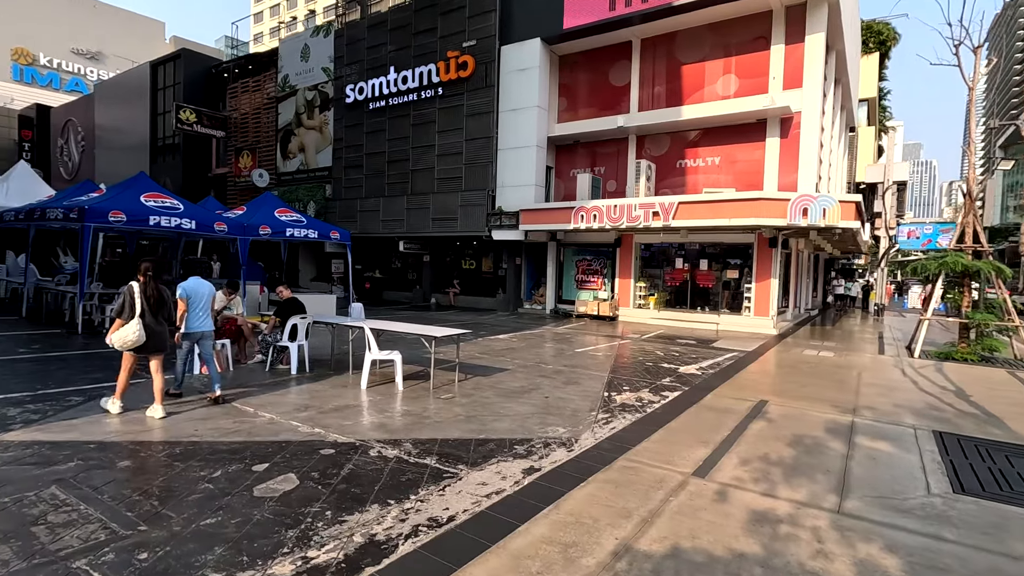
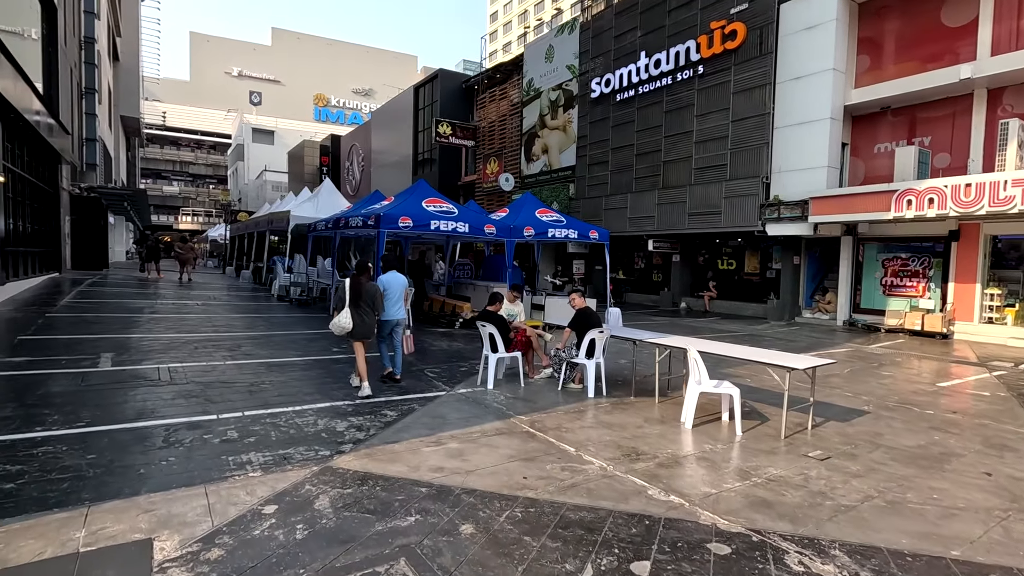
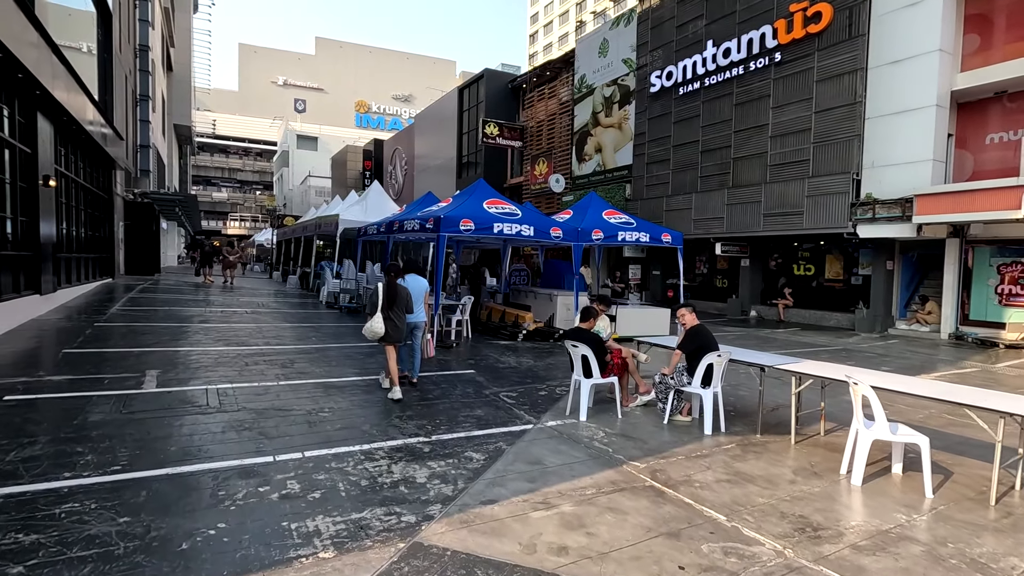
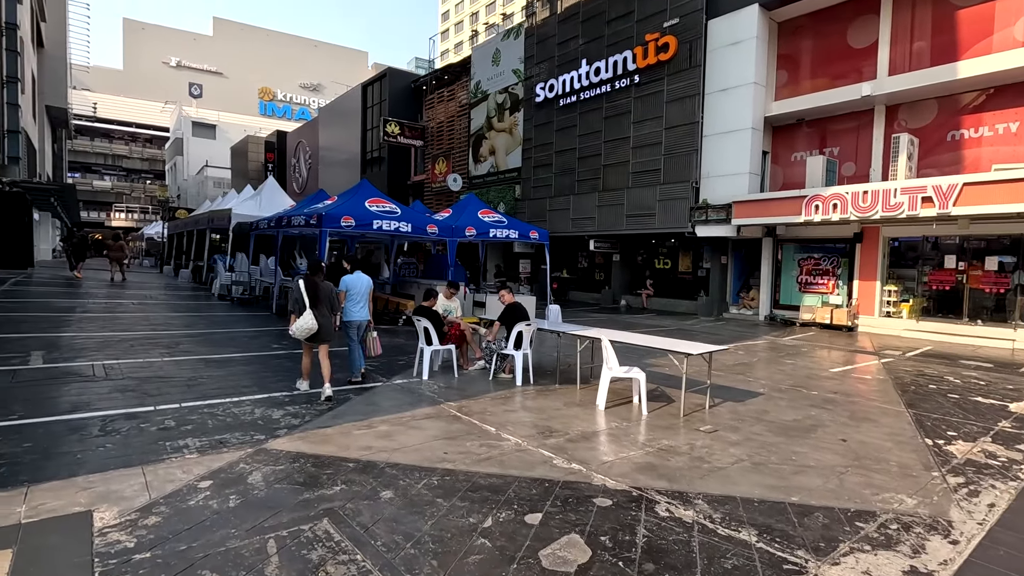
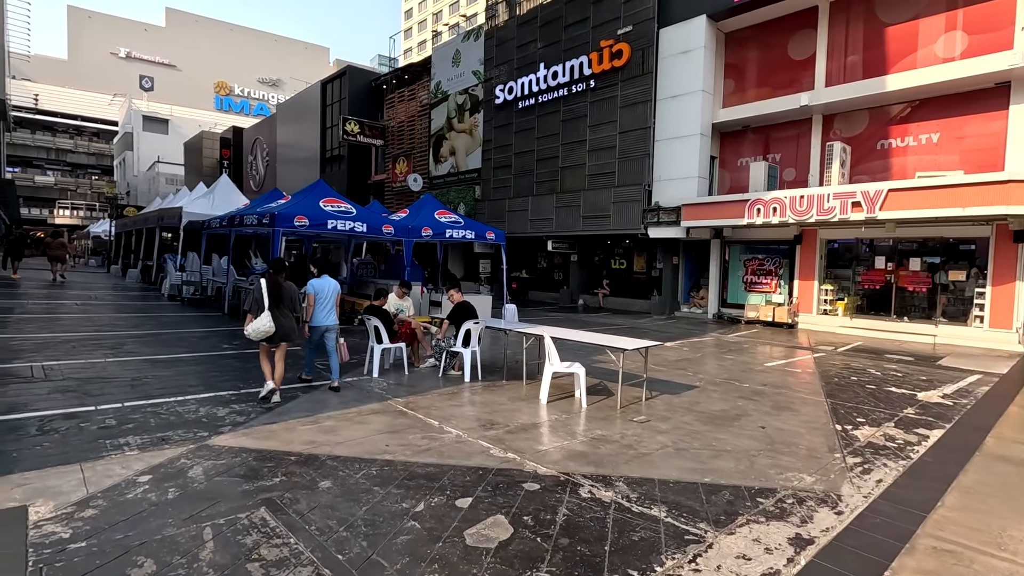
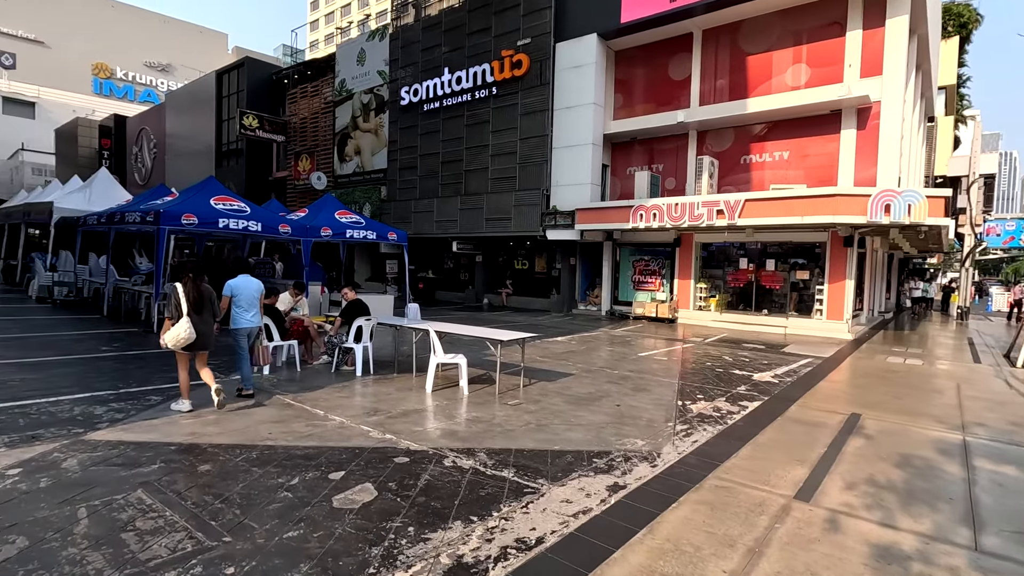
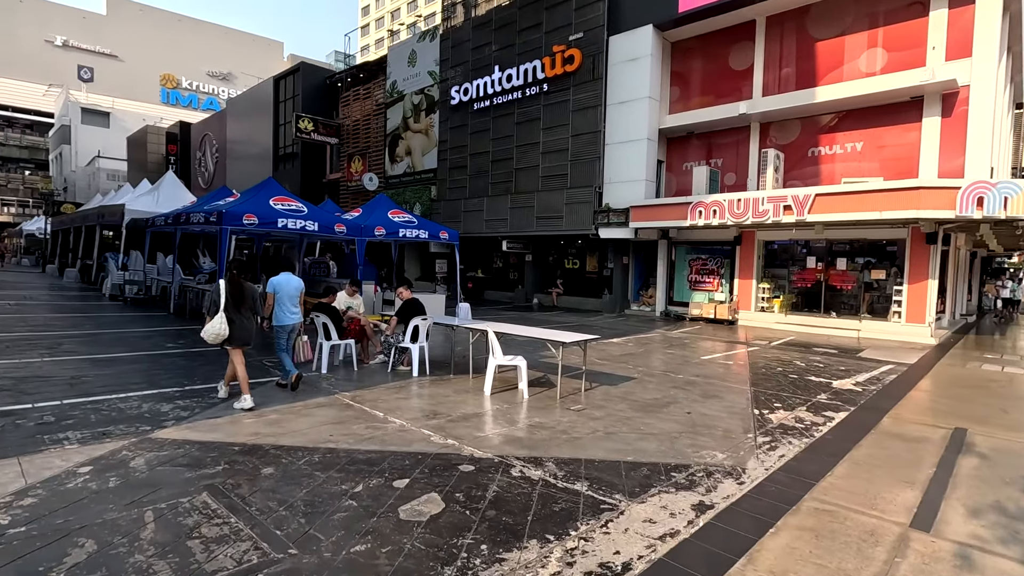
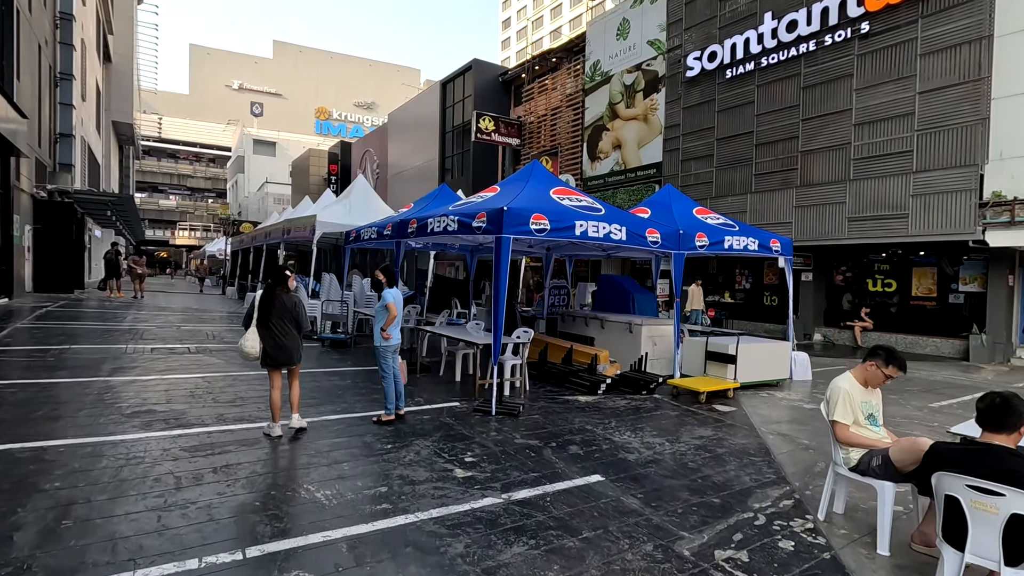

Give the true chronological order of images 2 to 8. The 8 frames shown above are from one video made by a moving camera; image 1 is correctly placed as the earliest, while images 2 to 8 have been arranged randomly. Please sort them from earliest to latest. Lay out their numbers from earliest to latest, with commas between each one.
6, 7, 5, 4, 2, 3, 8
